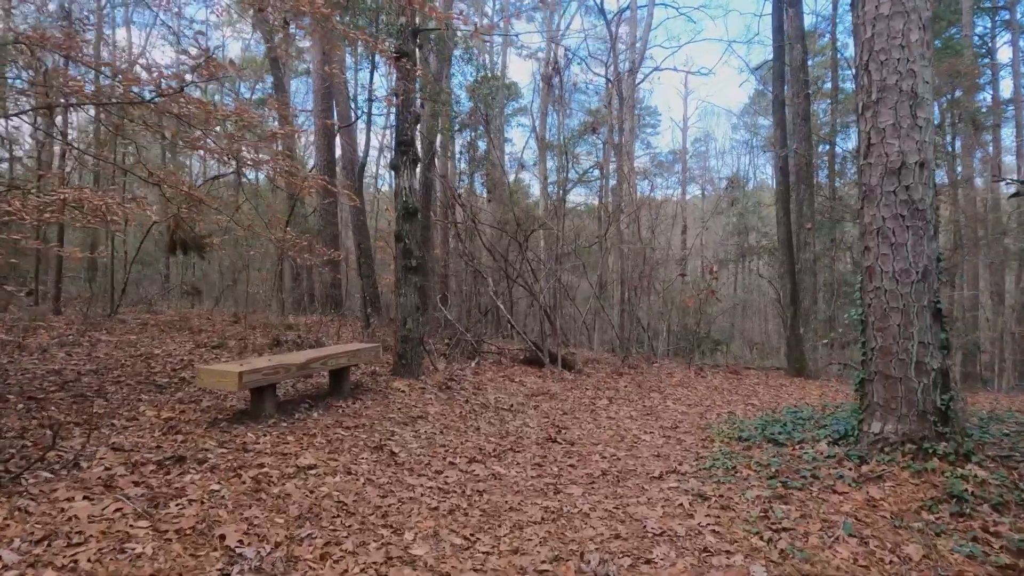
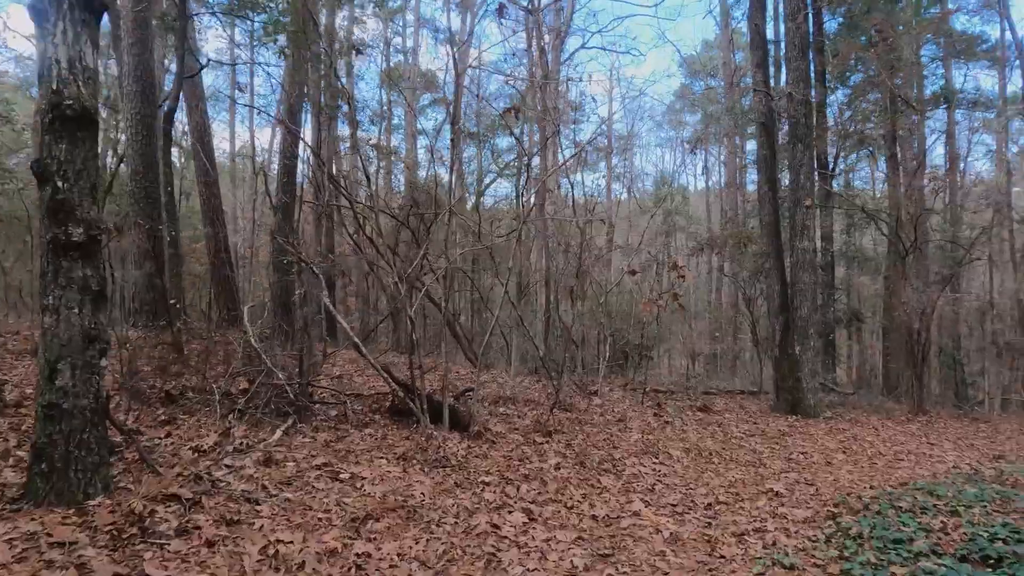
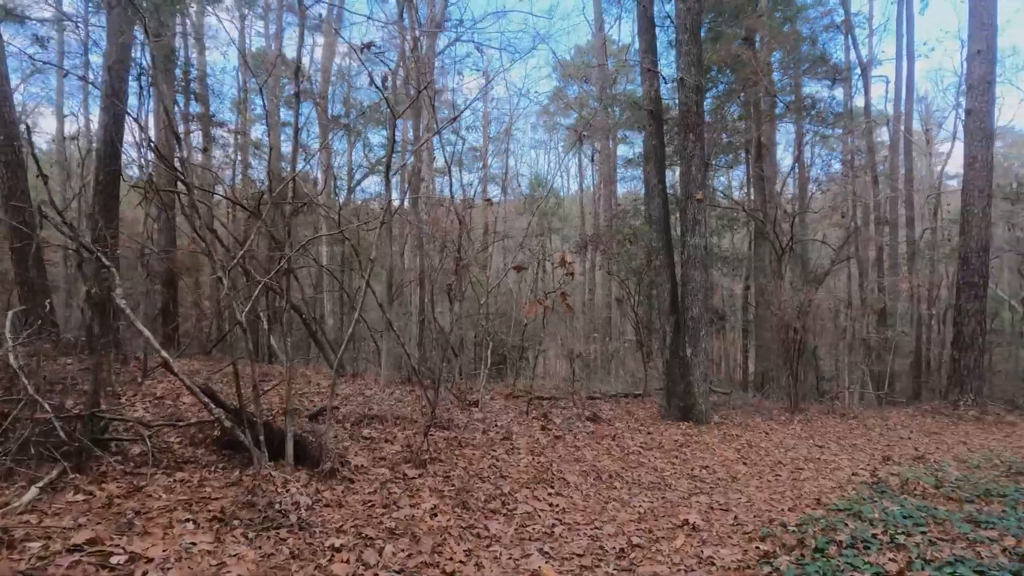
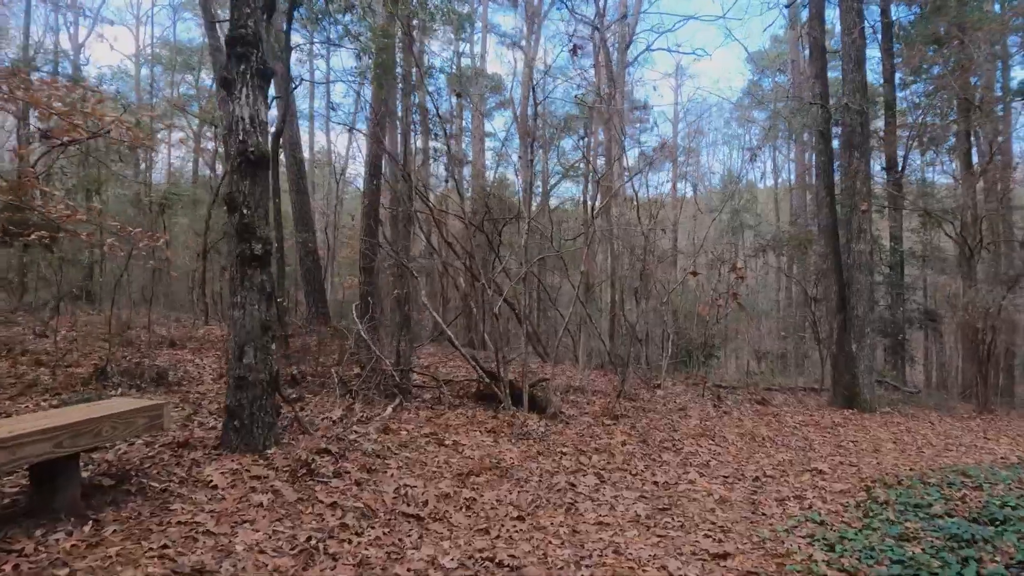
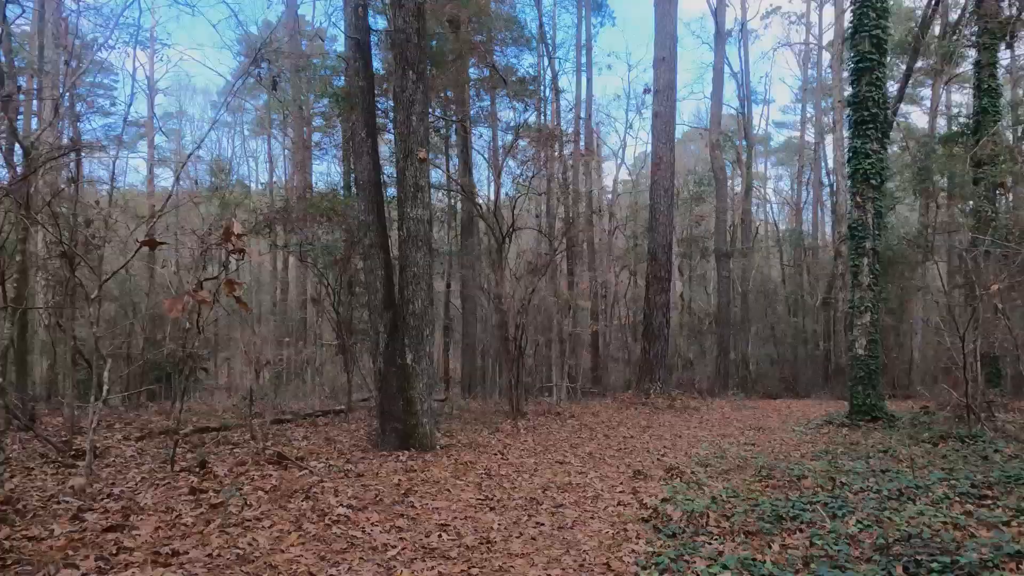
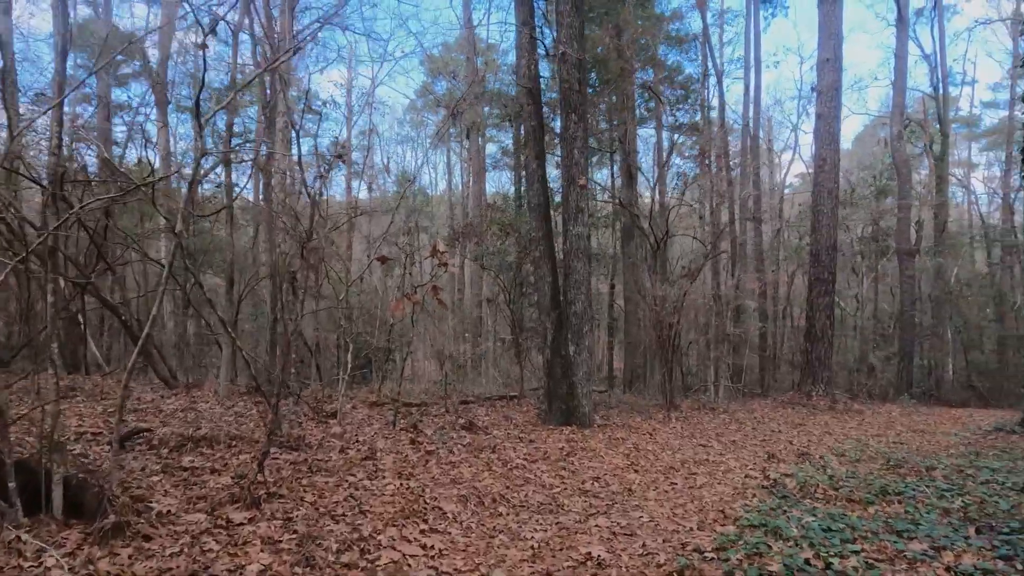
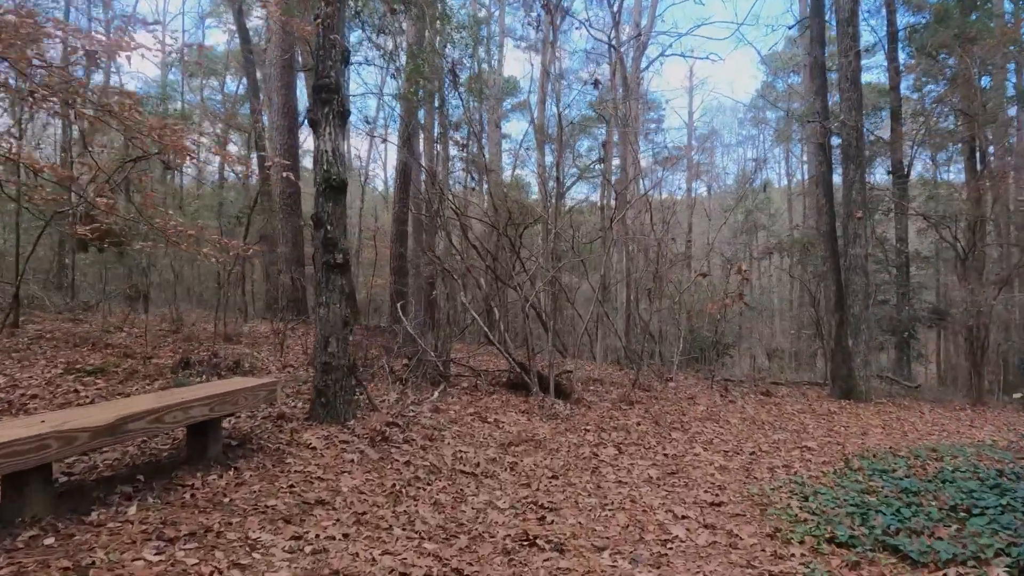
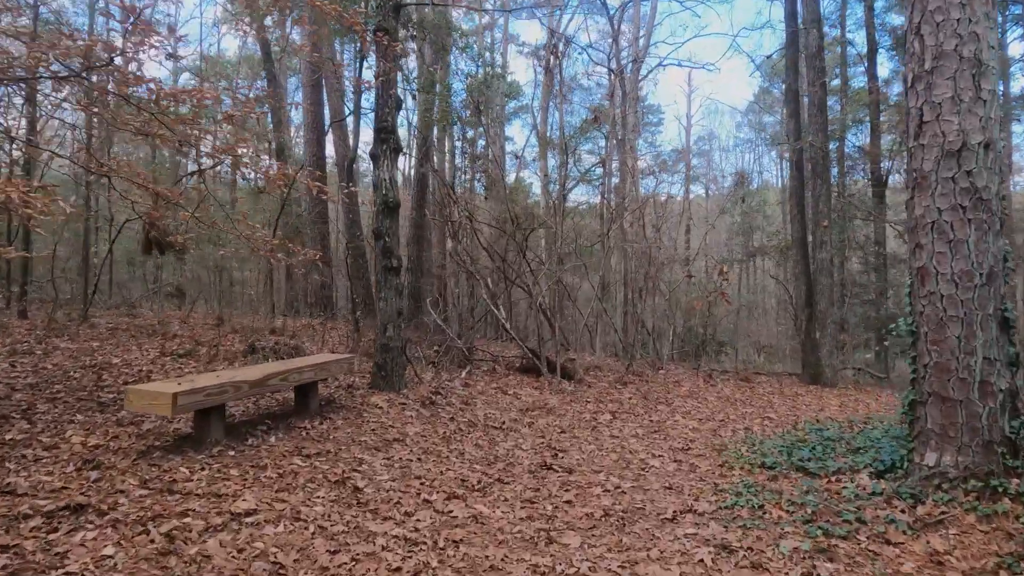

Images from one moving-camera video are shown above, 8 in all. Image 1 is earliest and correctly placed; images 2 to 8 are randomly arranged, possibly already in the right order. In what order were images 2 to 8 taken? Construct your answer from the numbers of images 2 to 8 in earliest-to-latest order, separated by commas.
8, 7, 4, 2, 3, 6, 5
